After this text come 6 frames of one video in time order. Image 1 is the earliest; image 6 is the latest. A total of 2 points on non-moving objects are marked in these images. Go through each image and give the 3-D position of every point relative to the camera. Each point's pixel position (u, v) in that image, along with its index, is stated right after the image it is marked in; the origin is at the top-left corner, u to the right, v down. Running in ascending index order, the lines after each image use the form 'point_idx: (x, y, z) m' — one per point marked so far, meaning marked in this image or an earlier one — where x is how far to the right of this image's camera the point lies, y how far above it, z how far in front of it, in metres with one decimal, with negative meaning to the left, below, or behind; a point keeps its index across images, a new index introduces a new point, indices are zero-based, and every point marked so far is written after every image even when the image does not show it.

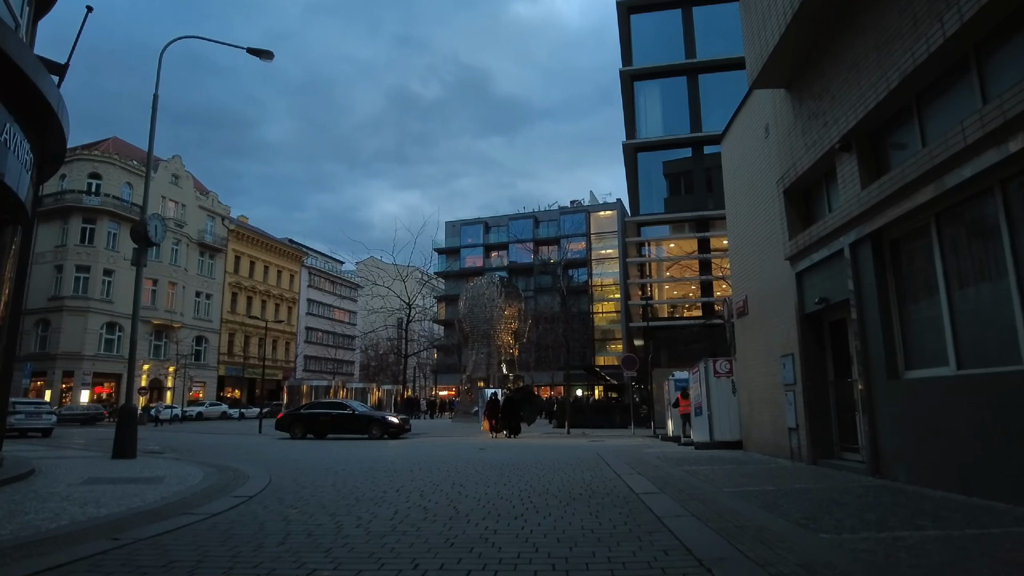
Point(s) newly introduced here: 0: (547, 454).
0: (+0.8, -3.8, +15.0) m
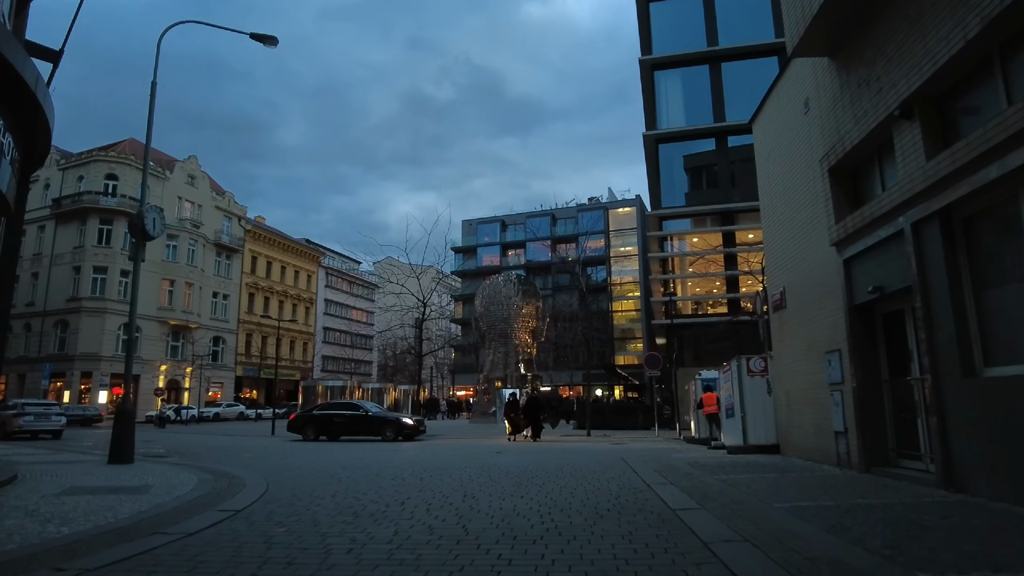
0: (+1.2, -3.6, +14.0) m
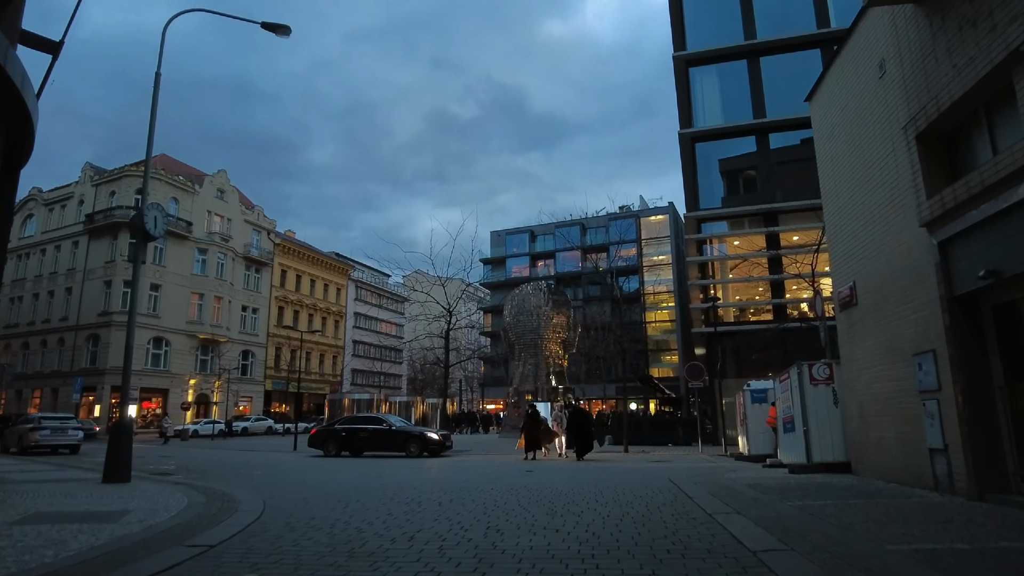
0: (+1.8, -3.6, +12.5) m
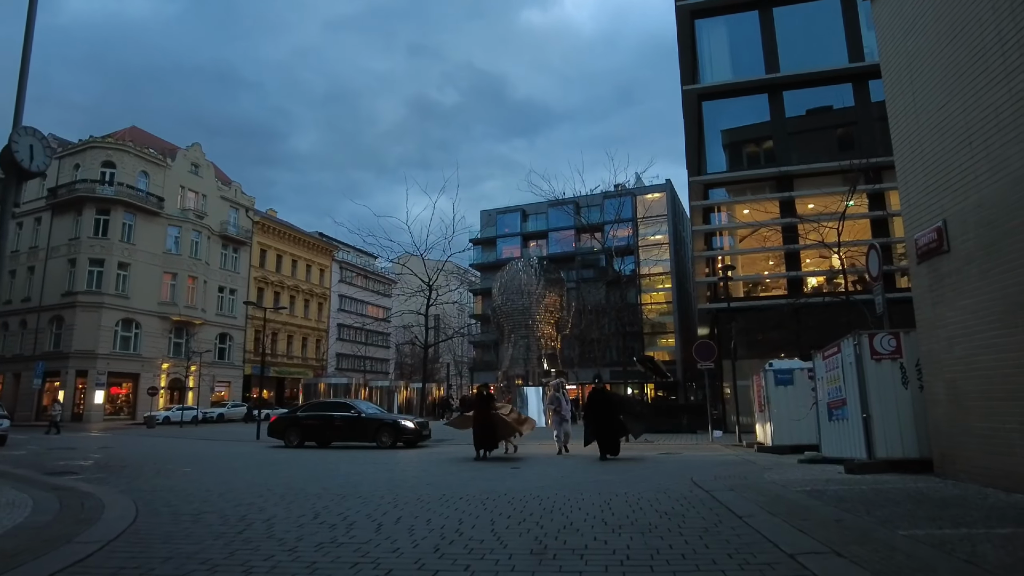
0: (+1.5, -2.8, +9.6) m
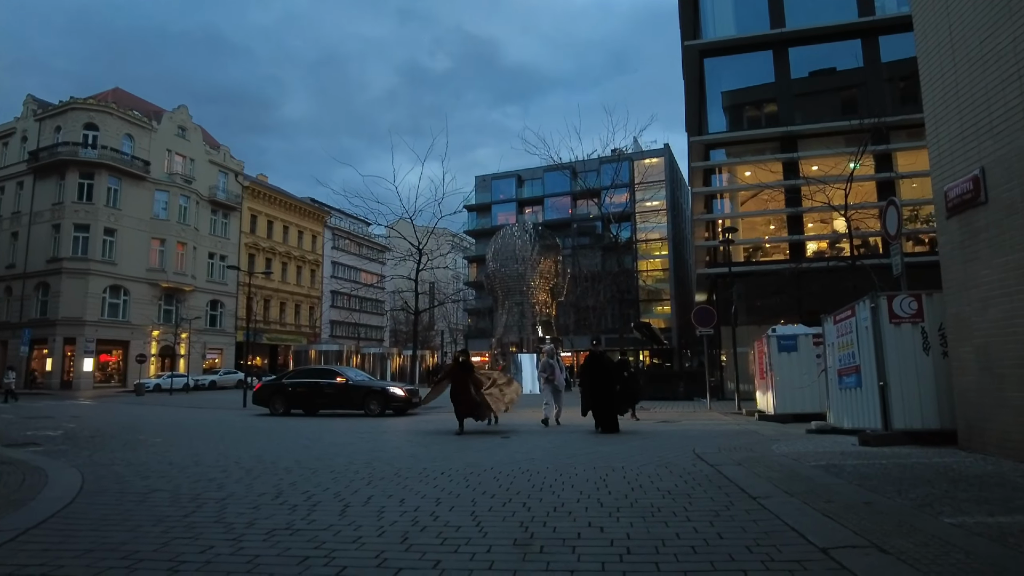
0: (+1.3, -2.2, +8.9) m
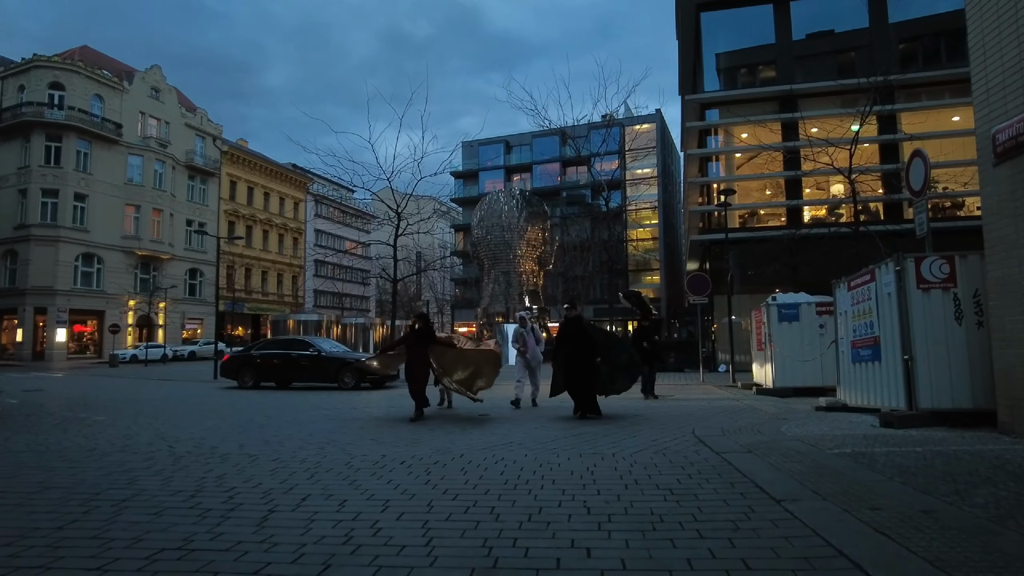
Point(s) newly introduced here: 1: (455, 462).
0: (+1.0, -1.8, +7.8) m
1: (-0.6, -1.7, +6.5) m
